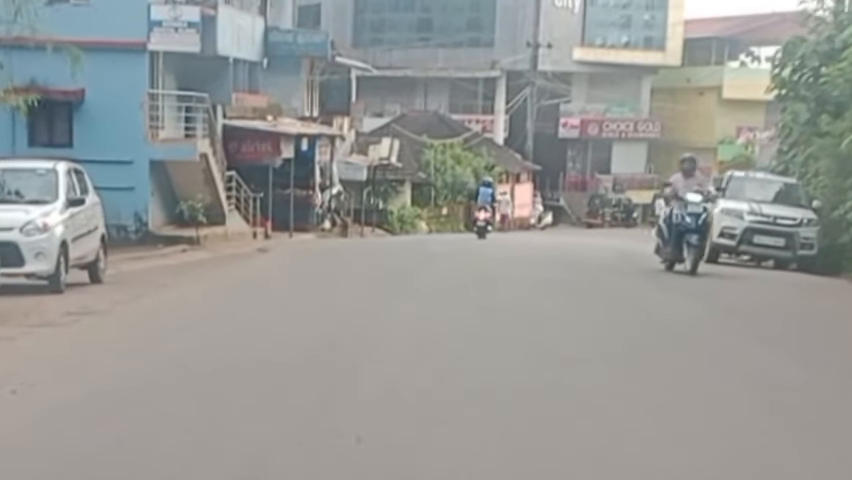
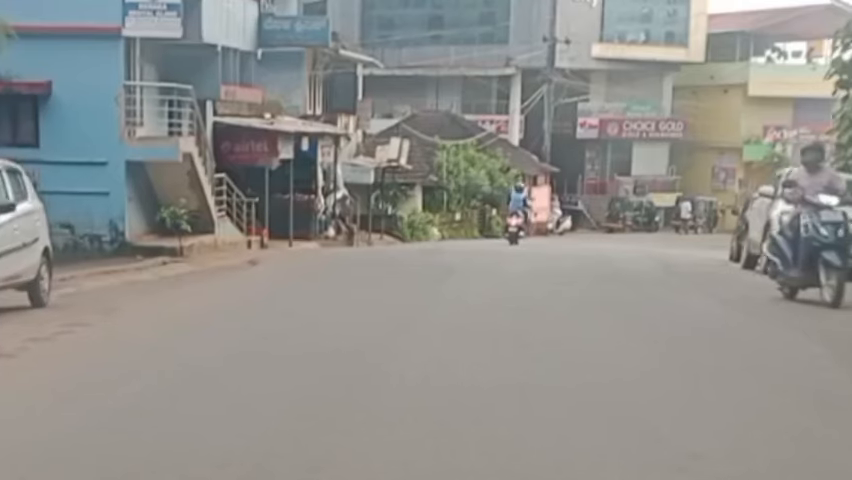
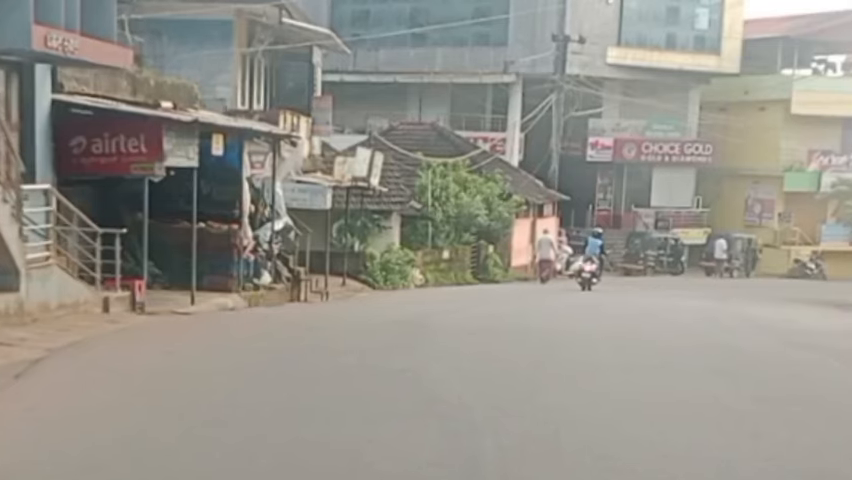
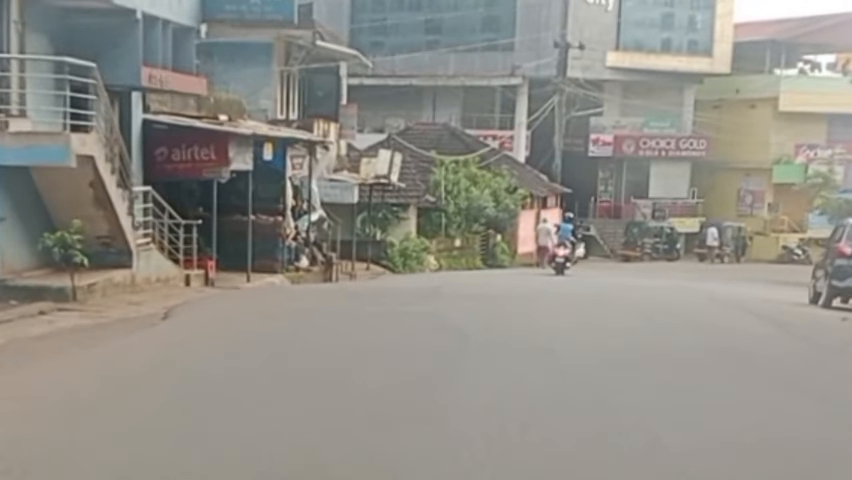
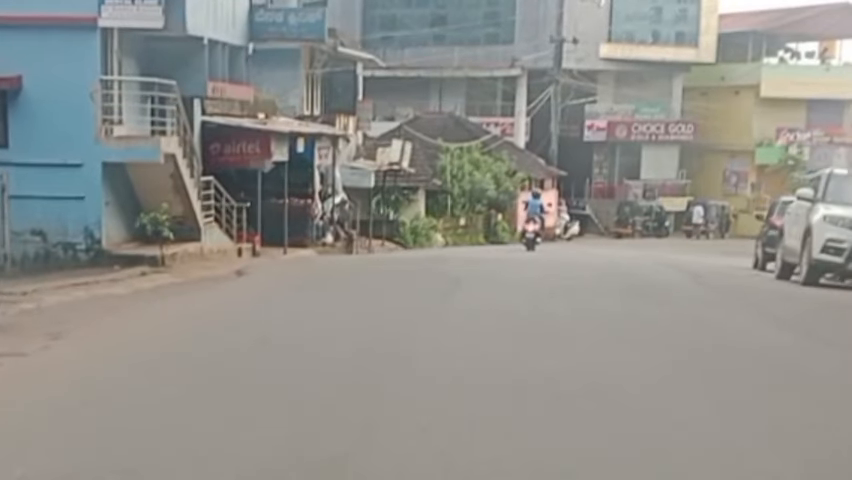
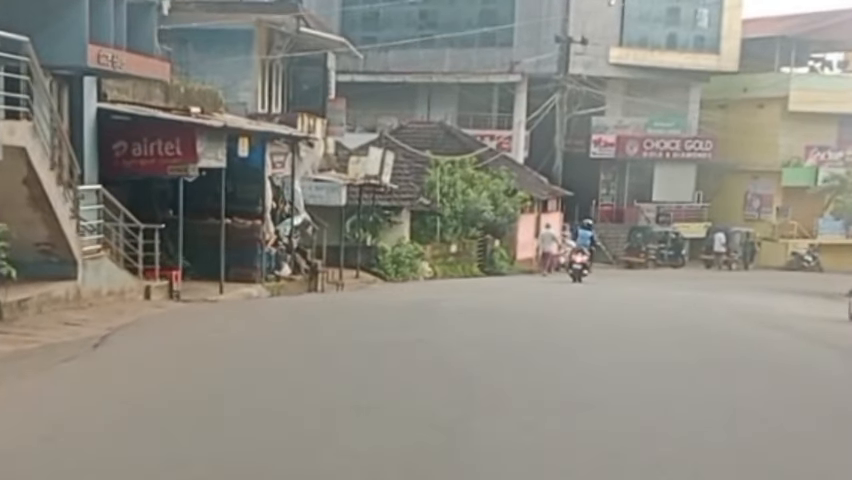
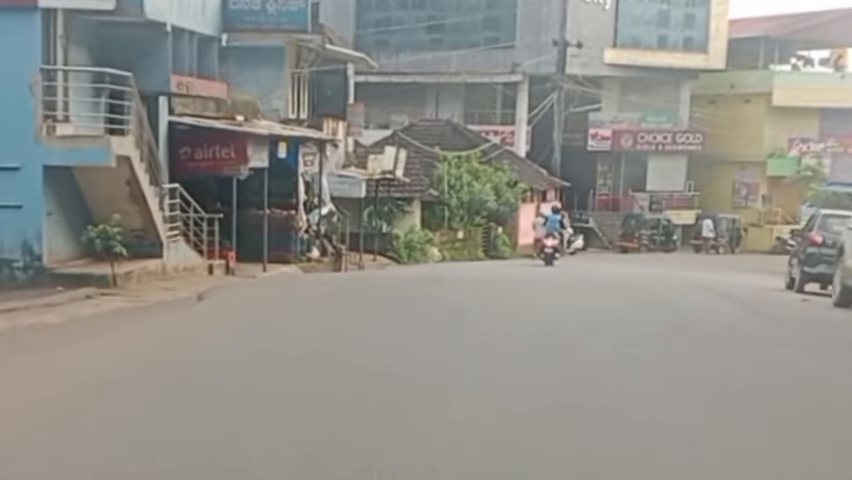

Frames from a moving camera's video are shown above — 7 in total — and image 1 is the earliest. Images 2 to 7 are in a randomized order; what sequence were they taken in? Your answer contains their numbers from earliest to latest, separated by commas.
2, 5, 7, 4, 6, 3
